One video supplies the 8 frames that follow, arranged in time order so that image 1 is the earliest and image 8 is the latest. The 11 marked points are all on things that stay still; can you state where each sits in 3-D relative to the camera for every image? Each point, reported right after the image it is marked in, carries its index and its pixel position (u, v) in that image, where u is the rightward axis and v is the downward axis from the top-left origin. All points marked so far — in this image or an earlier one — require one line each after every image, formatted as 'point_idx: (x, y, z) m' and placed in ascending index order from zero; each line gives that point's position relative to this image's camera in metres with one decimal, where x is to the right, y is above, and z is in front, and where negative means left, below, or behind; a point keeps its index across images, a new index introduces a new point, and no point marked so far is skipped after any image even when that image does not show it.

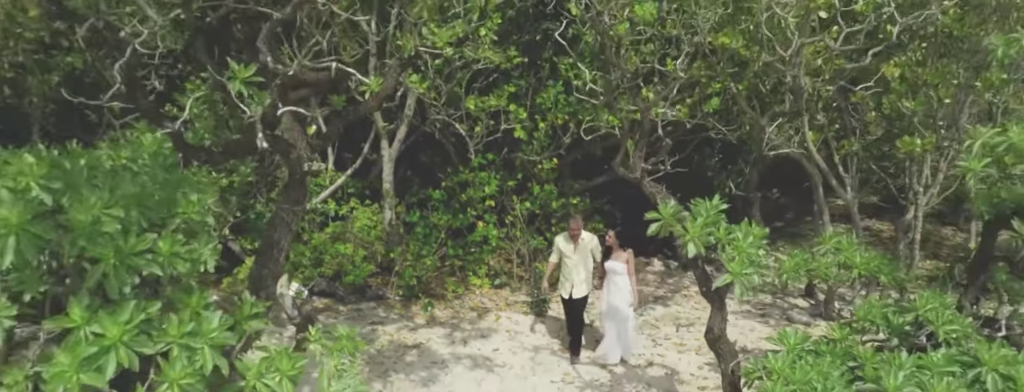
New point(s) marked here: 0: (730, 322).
0: (+1.9, -1.1, +5.7) m
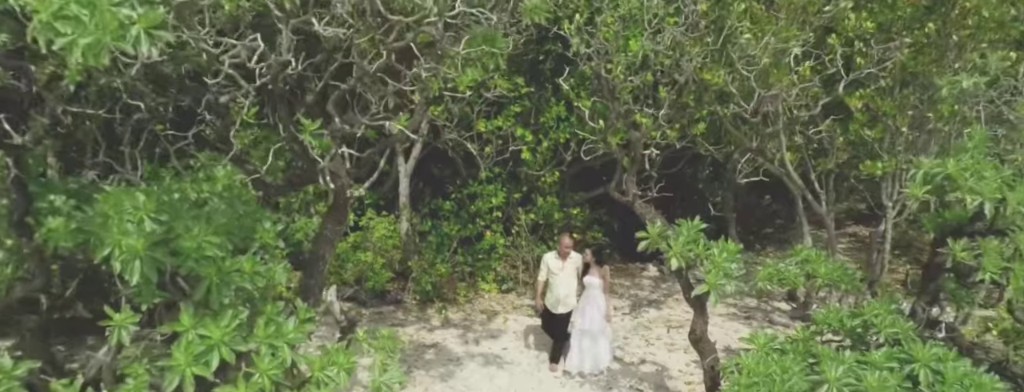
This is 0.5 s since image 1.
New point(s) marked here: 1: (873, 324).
0: (+2.0, -1.2, +6.2) m
1: (+2.1, -0.8, +3.8) m
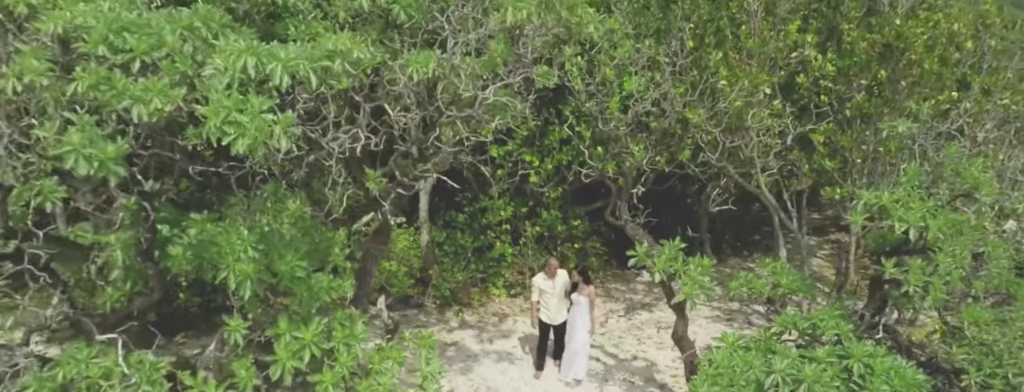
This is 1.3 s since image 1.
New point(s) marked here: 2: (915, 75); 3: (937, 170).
0: (+2.0, -1.4, +7.1) m
1: (+2.2, -0.9, +4.7) m
2: (+3.5, +1.0, +5.8) m
3: (+3.3, +0.1, +5.2) m
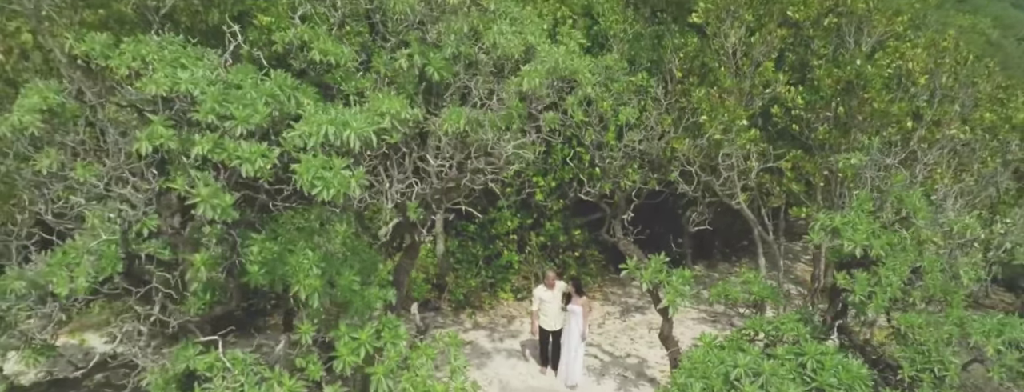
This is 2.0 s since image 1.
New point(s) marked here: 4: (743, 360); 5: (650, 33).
0: (+2.1, -1.6, +7.9) m
1: (+2.3, -1.1, +5.5) m
2: (+3.6, +0.8, +6.6) m
3: (+3.4, 0.0, +6.0) m
4: (+1.8, -1.3, +5.0) m
5: (+1.7, +2.0, +8.3) m
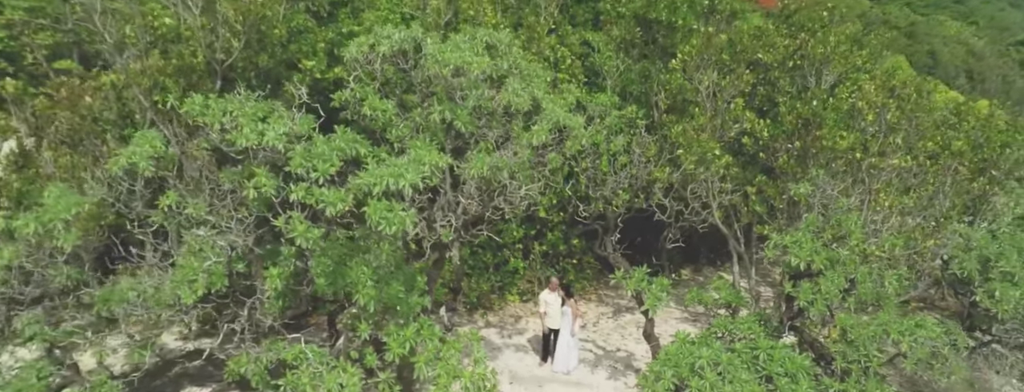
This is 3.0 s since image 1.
0: (+2.2, -1.8, +9.2) m
1: (+2.4, -1.4, +6.8) m
2: (+3.7, +0.6, +7.9) m
3: (+3.5, -0.3, +7.2) m
4: (+1.9, -1.5, +6.3) m
5: (+1.8, +1.8, +9.6) m
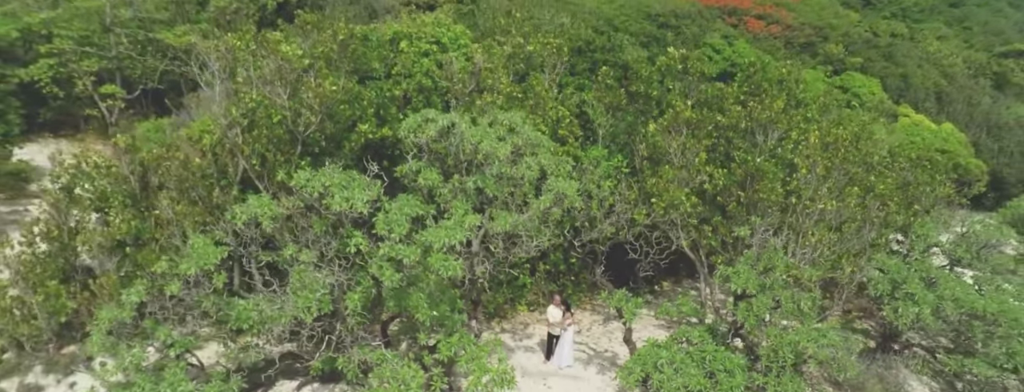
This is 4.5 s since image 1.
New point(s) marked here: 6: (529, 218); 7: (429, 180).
0: (+2.4, -2.4, +11.5) m
1: (+2.5, -1.9, +9.1) m
2: (+3.9, 0.0, +10.2) m
3: (+3.7, -0.9, +9.5) m
4: (+2.0, -2.1, +8.6) m
5: (+2.0, +1.2, +11.9) m
6: (+0.2, -0.3, +8.7) m
7: (-1.1, +0.2, +8.4) m
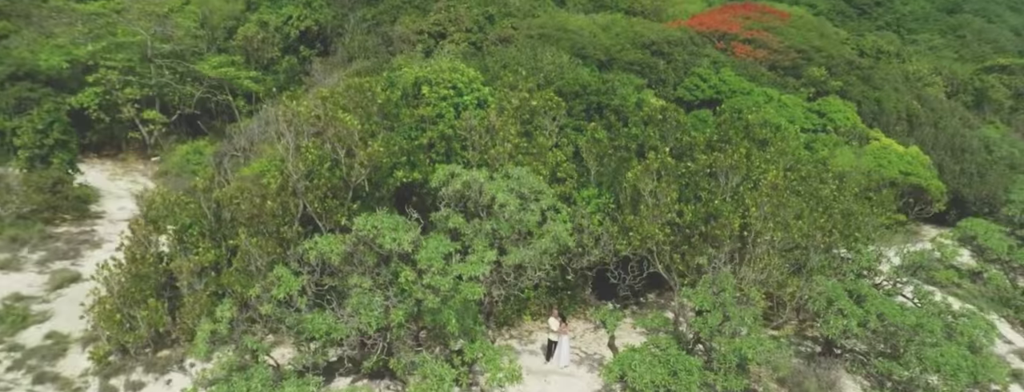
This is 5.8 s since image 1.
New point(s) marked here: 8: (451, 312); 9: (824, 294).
0: (+2.6, -3.0, +14.0) m
1: (+2.7, -2.6, +11.6) m
2: (+4.0, -0.6, +12.7) m
3: (+3.8, -1.5, +12.0) m
4: (+2.2, -2.7, +11.1) m
5: (+2.1, +0.6, +14.4) m
6: (+0.4, -1.0, +11.3) m
7: (-0.9, -0.5, +10.9) m
8: (-1.0, -1.9, +10.7) m
9: (+6.4, -2.0, +13.4) m
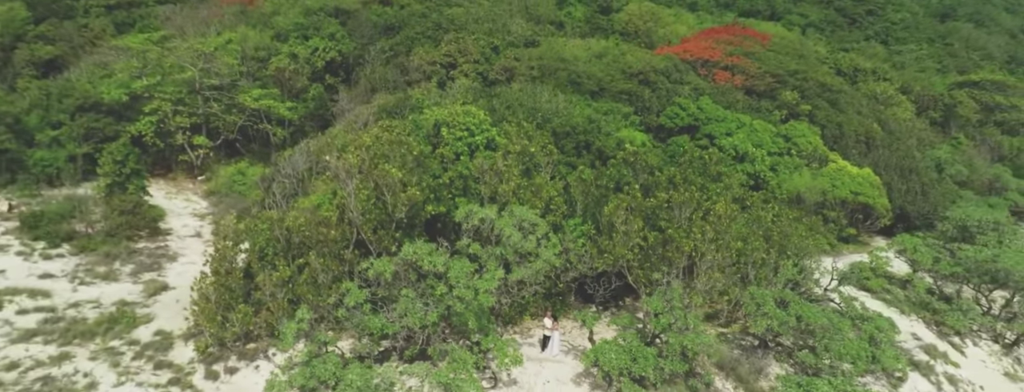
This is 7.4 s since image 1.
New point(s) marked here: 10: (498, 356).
0: (+2.7, -3.8, +18.0) m
1: (+2.8, -3.4, +15.6) m
2: (+4.1, -1.4, +16.7) m
3: (+3.9, -2.3, +16.1) m
4: (+2.3, -3.5, +15.1) m
5: (+2.2, -0.2, +18.4) m
6: (+0.4, -1.7, +15.3) m
7: (-0.9, -1.2, +14.9) m
8: (-0.9, -2.7, +14.8) m
9: (+6.5, -2.8, +17.5) m
10: (-0.3, -3.6, +14.5) m
